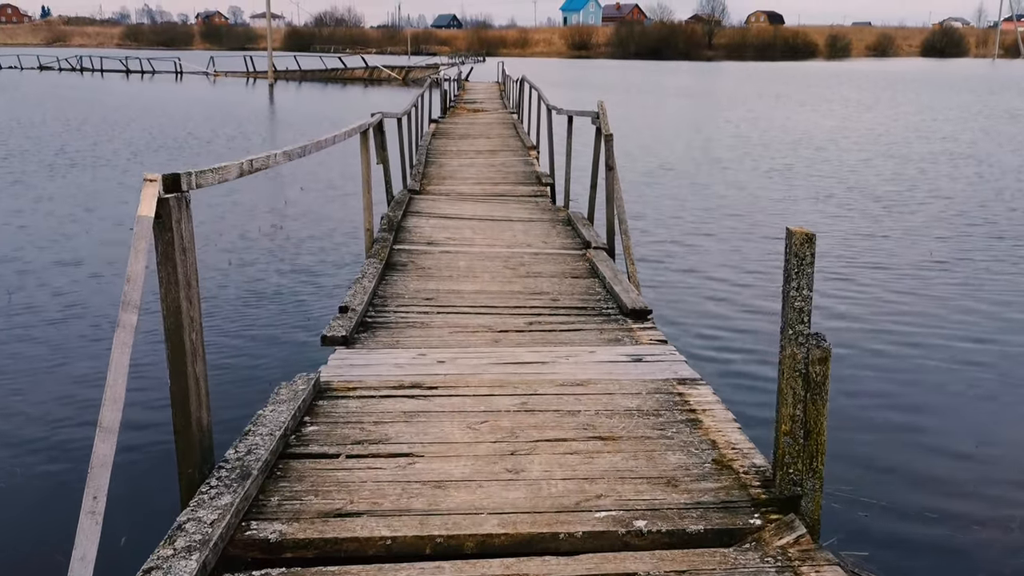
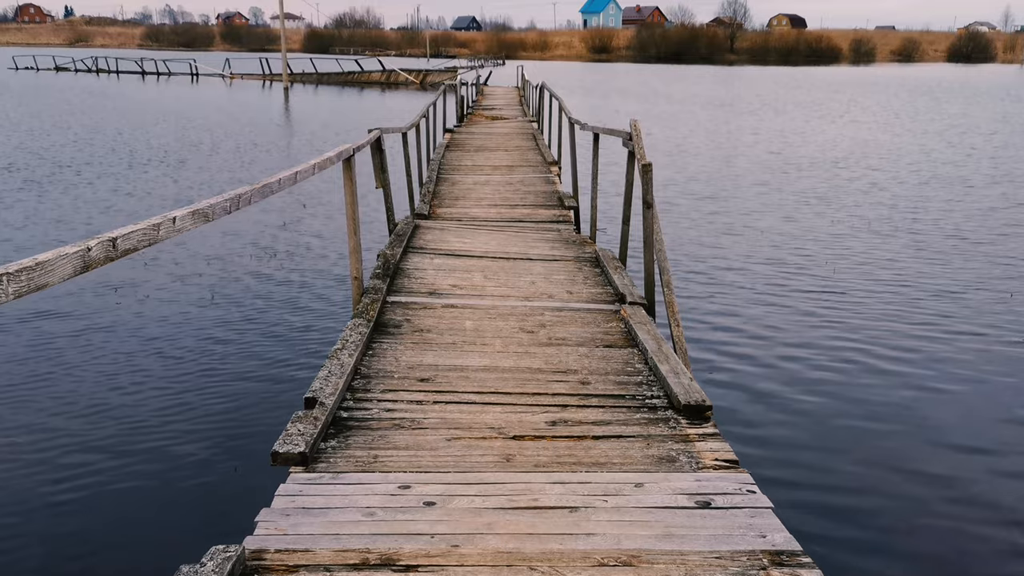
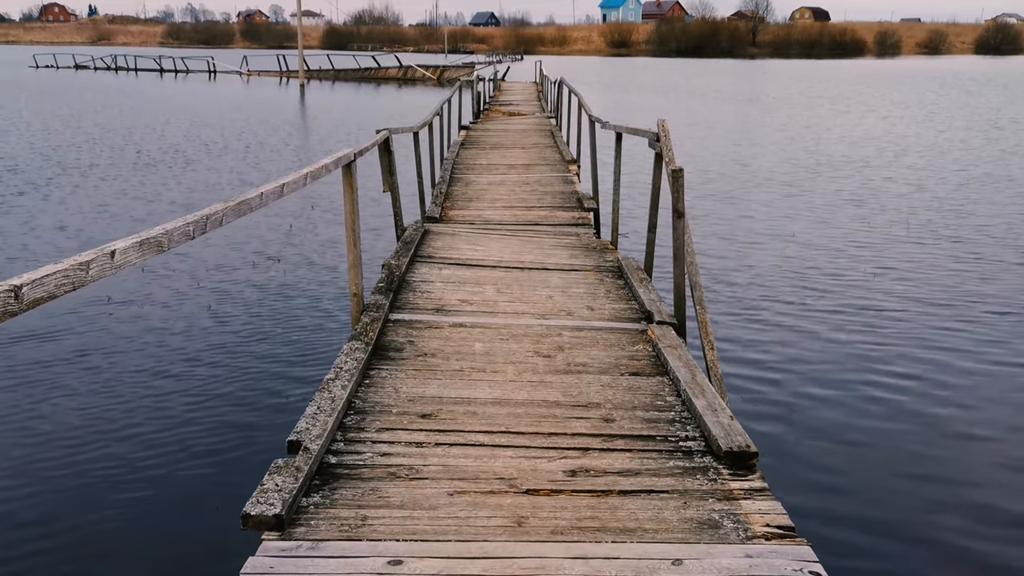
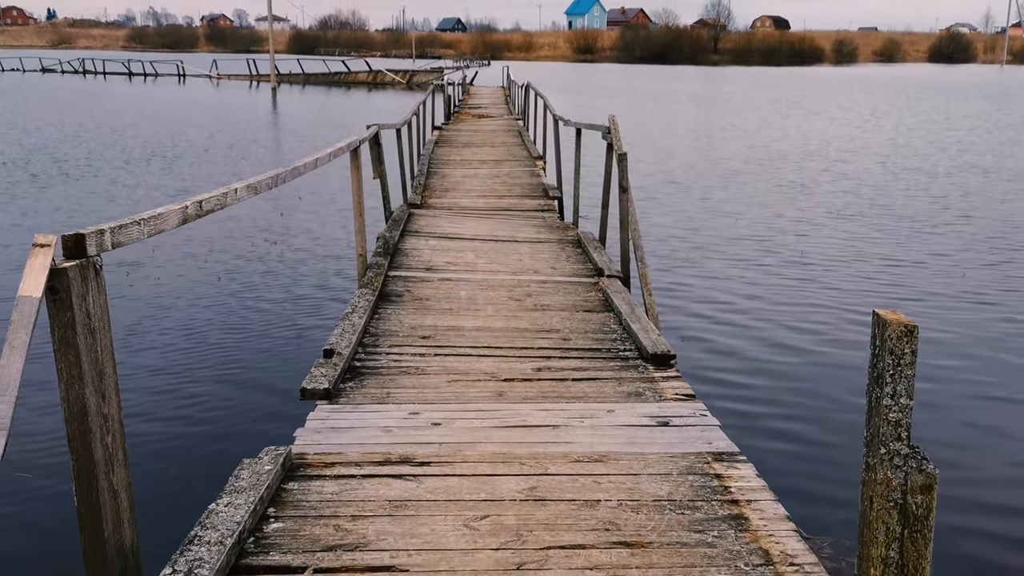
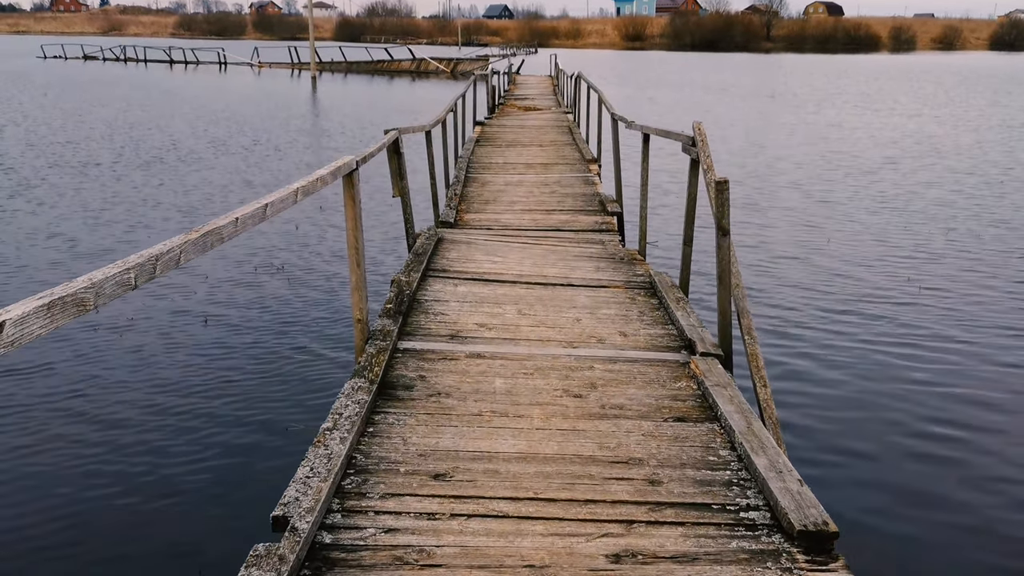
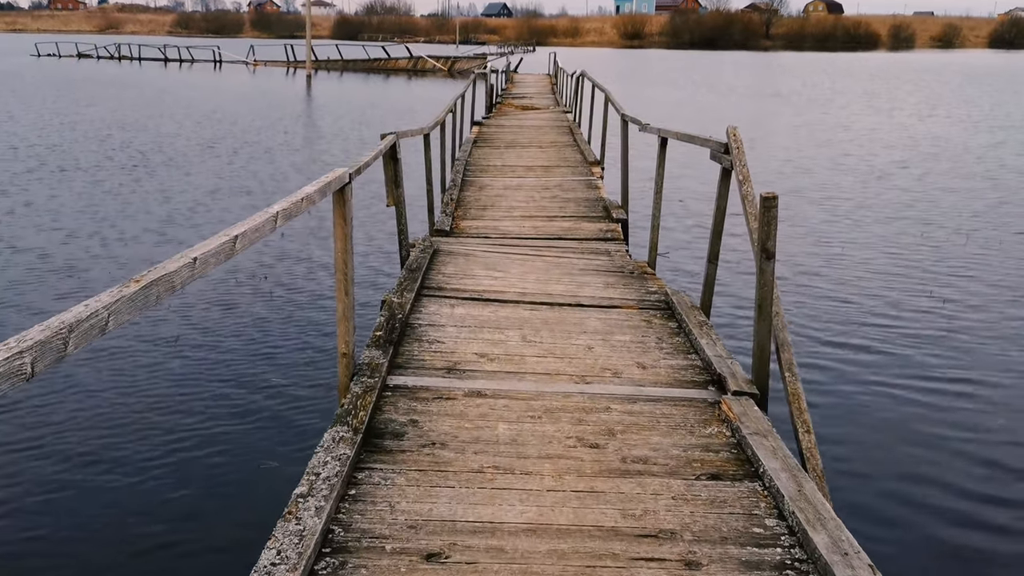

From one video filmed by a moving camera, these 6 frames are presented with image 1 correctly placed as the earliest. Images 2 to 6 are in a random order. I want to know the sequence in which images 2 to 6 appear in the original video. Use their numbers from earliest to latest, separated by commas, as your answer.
4, 2, 3, 5, 6
